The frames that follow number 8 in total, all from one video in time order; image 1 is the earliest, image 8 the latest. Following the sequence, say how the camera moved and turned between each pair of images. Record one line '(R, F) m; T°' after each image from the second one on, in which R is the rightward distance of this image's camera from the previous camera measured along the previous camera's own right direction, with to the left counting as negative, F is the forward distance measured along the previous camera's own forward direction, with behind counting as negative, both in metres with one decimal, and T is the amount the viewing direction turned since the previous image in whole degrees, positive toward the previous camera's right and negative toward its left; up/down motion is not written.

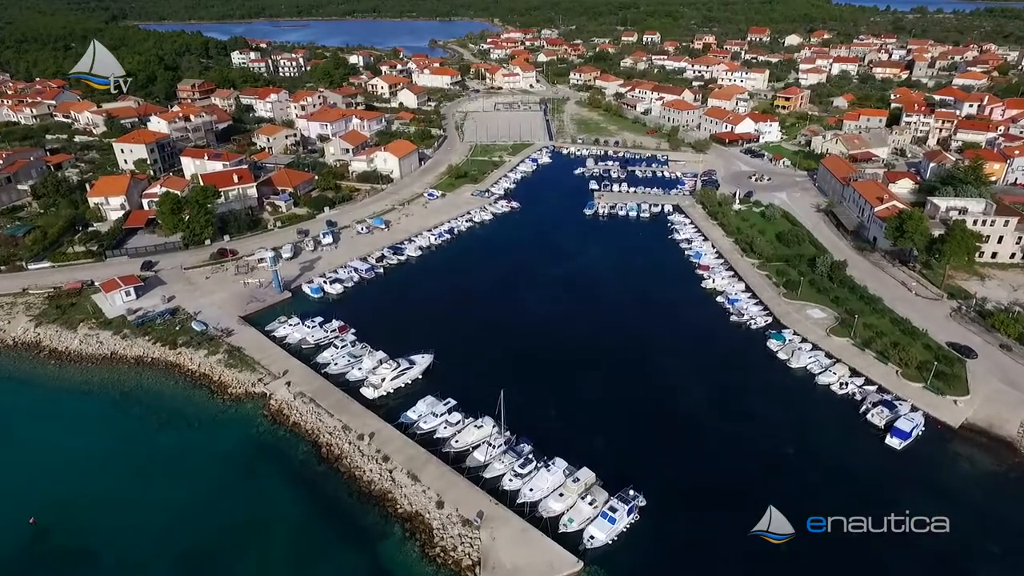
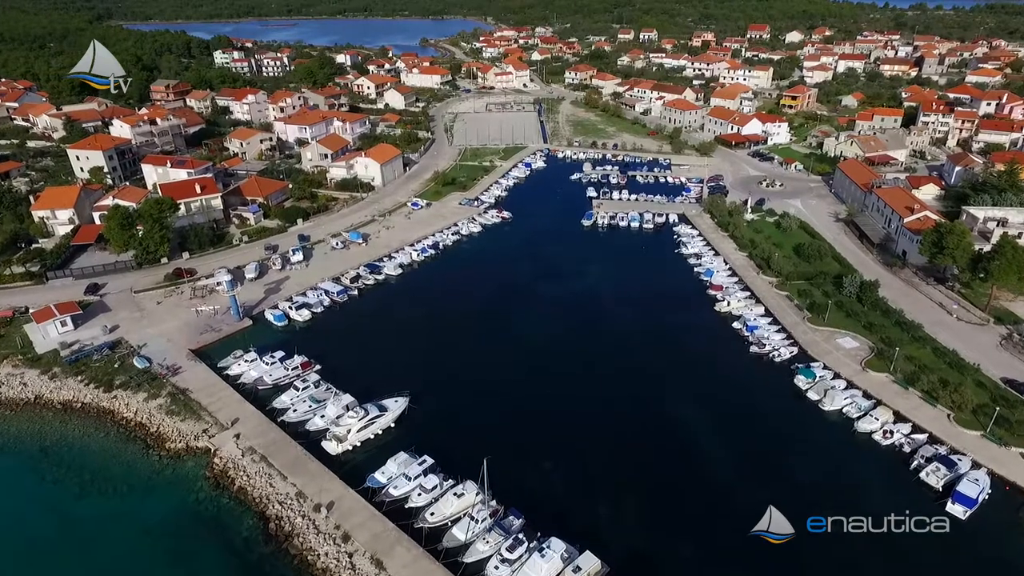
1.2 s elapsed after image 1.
(+0.4, +5.1) m; 0°
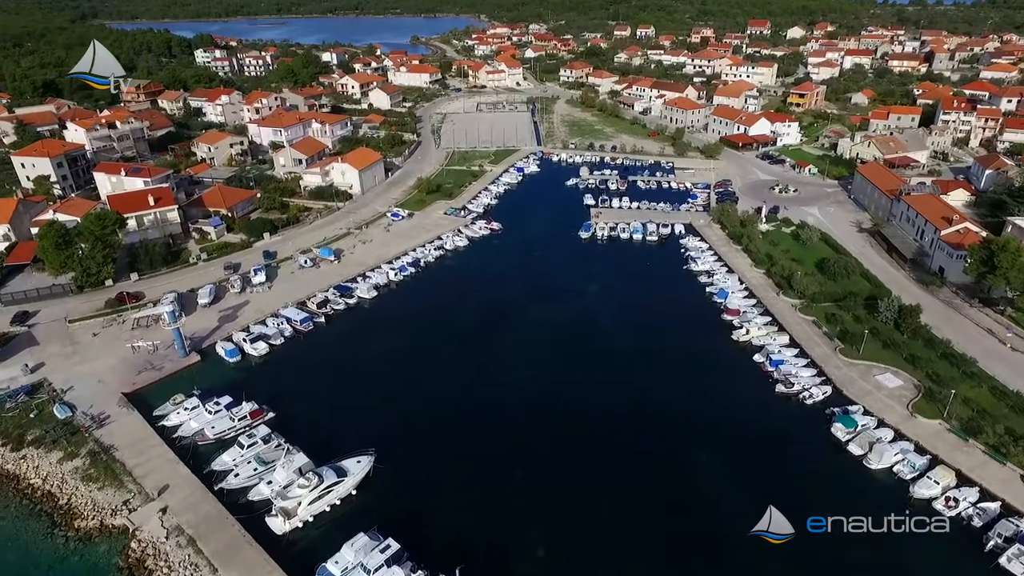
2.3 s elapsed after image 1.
(+0.5, +5.2) m; 0°
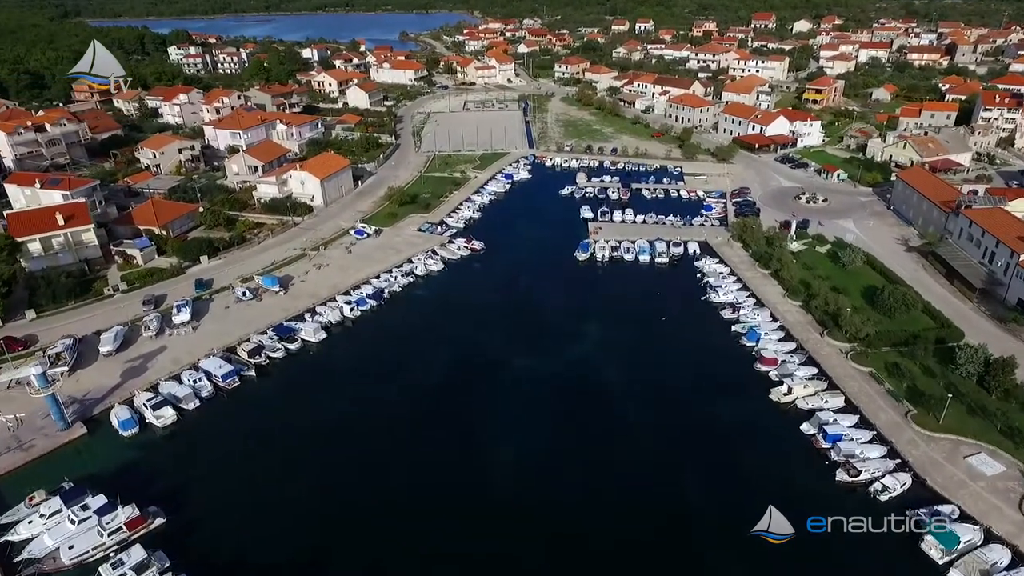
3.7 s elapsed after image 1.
(+0.9, +7.8) m; 0°
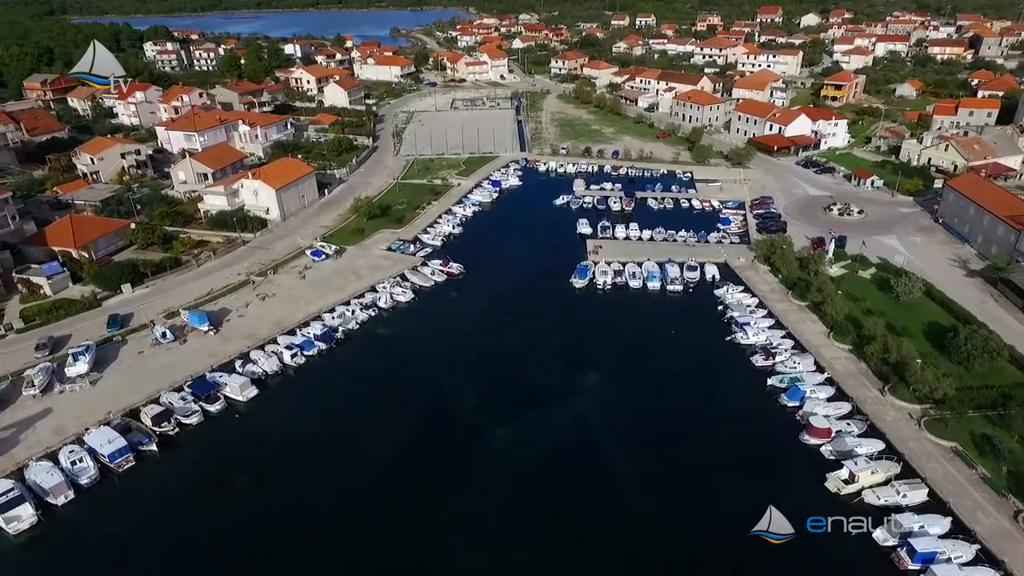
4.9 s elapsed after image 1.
(+0.8, +6.9) m; 0°
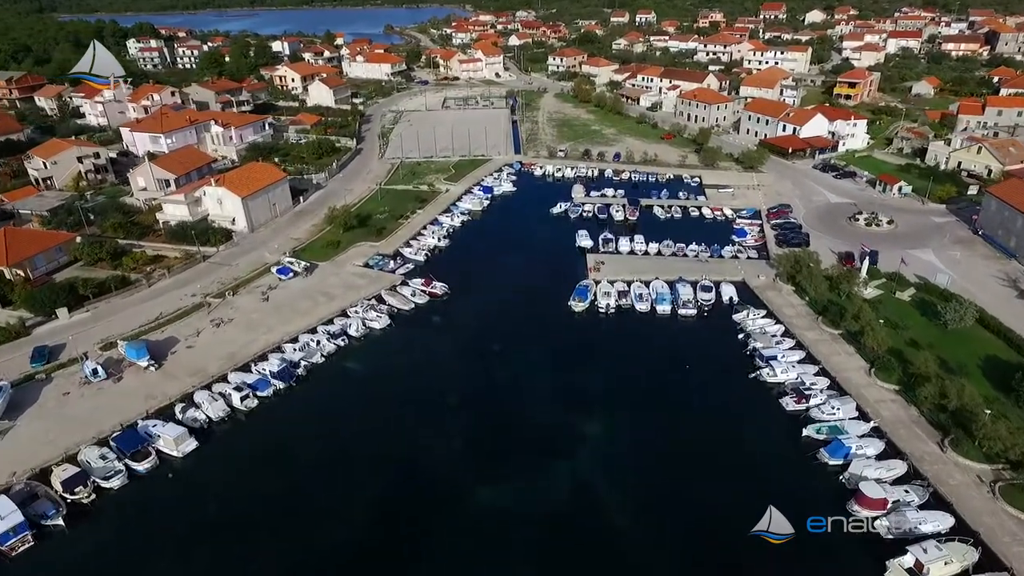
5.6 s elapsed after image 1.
(+0.4, +4.2) m; 0°
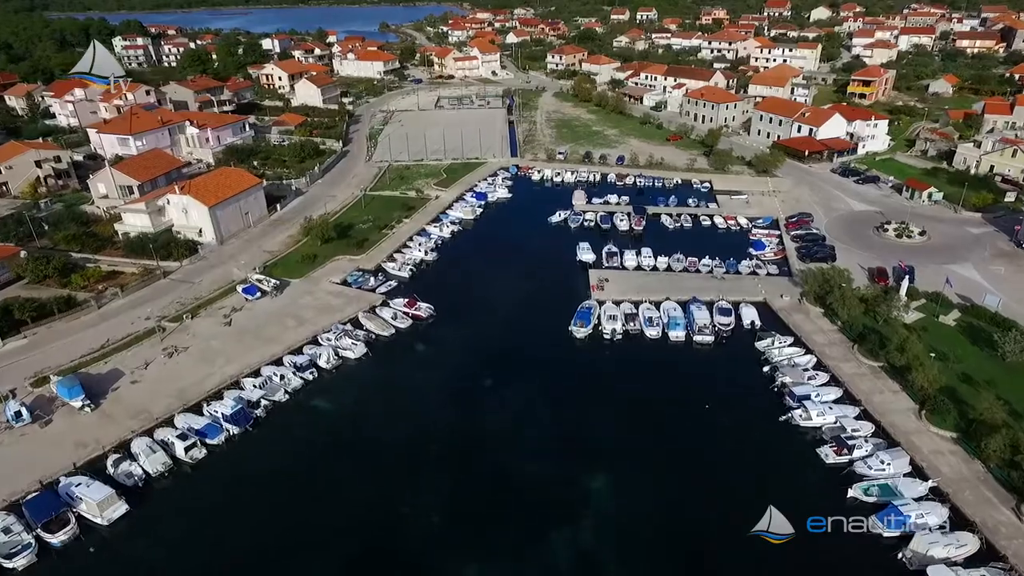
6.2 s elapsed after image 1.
(+0.3, +3.6) m; 0°
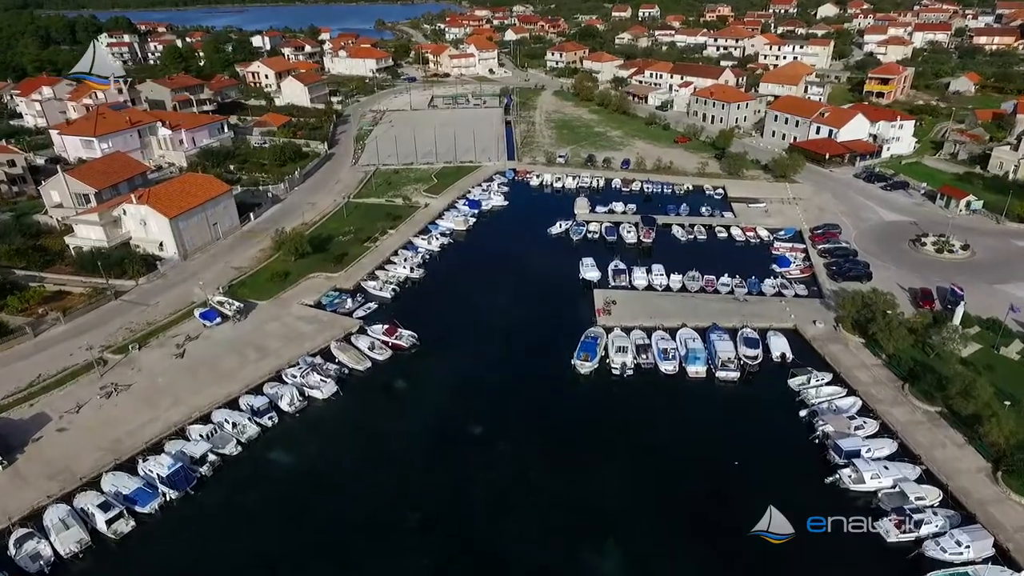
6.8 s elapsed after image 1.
(+0.2, +3.7) m; 0°
